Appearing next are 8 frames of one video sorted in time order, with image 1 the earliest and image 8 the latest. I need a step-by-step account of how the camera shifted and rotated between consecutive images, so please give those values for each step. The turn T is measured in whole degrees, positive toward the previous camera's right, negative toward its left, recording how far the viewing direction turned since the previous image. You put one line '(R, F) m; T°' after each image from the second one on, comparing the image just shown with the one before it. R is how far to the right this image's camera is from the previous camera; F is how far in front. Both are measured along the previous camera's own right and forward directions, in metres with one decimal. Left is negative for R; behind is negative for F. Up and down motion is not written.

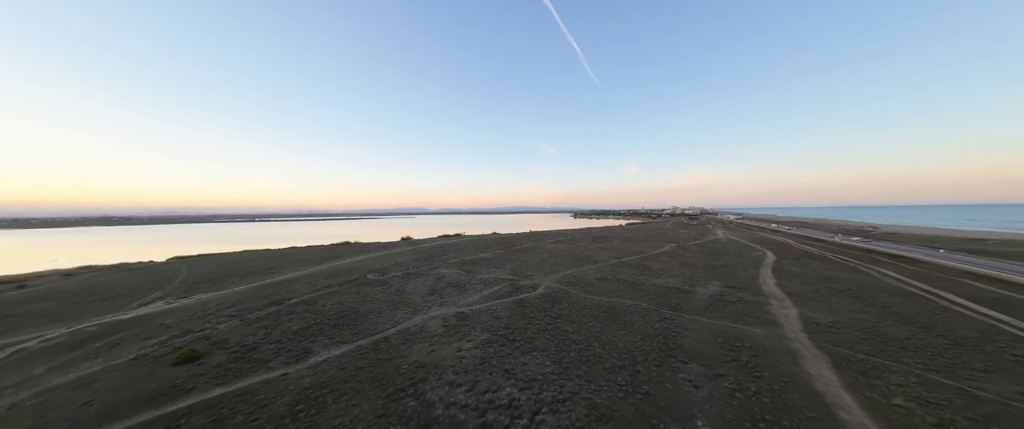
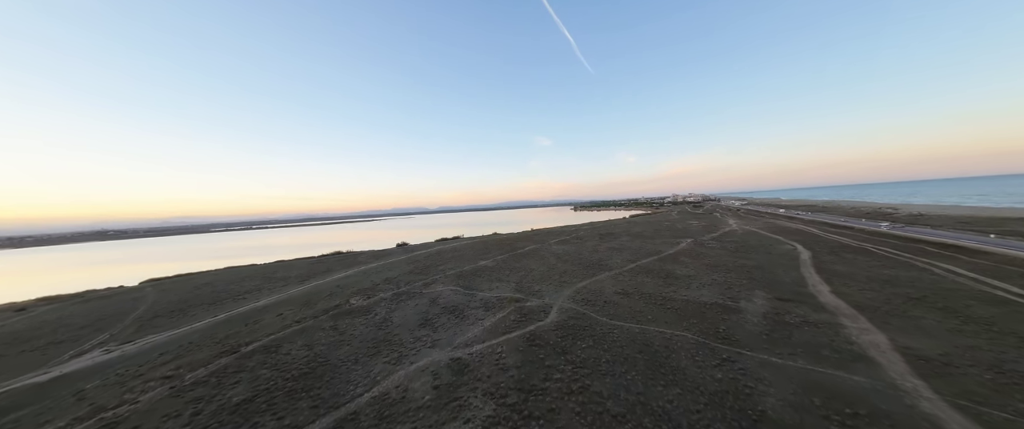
(-0.1, +1.4) m; 0°
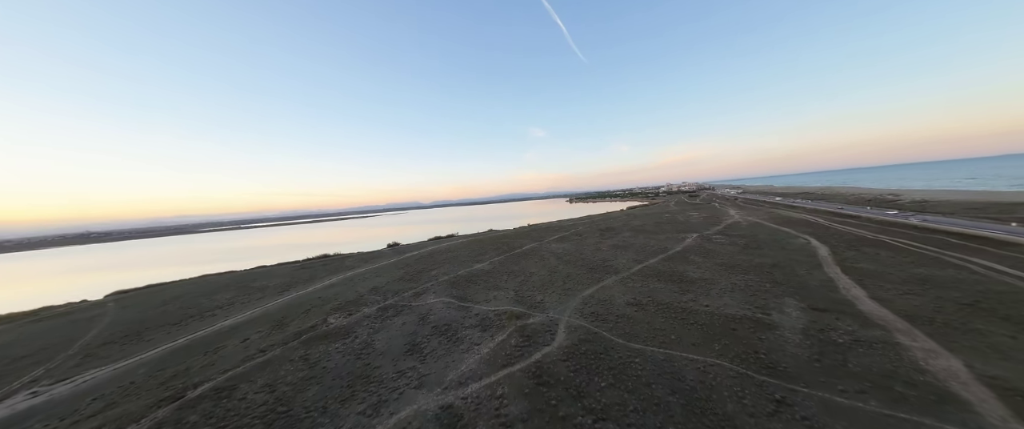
(-0.1, +1.0) m; +1°
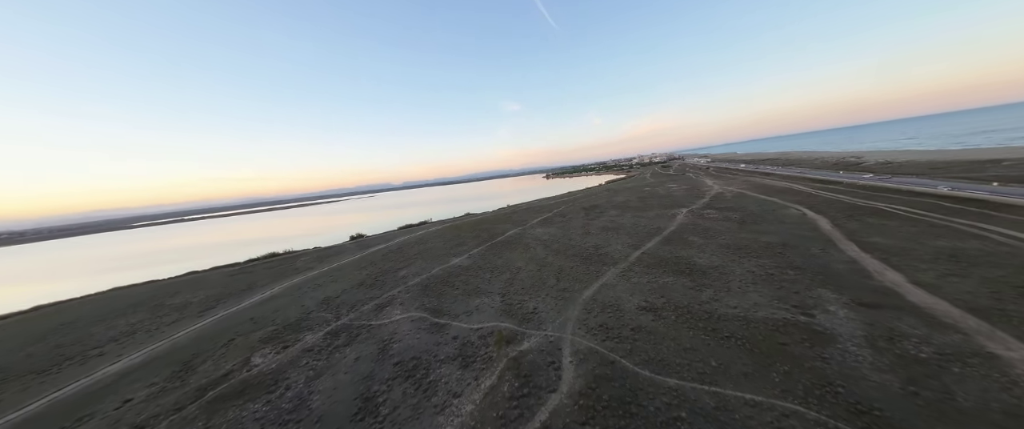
(-0.1, +1.7) m; +5°
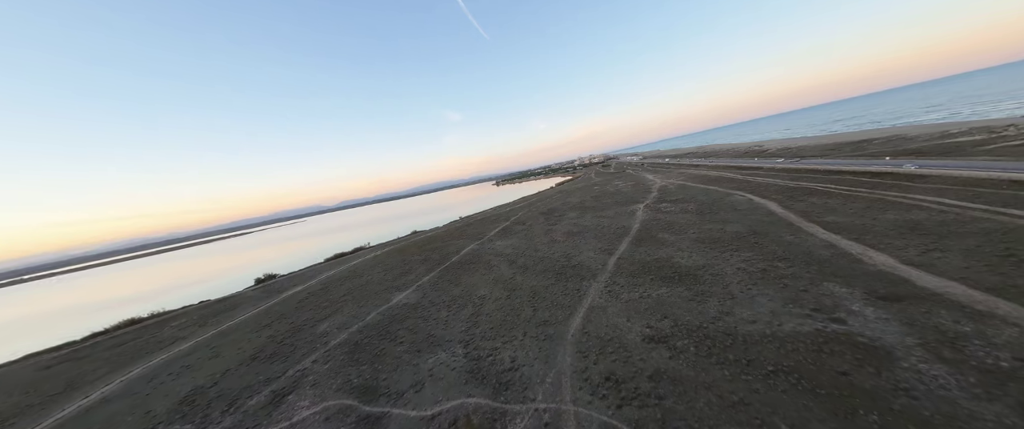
(0.0, +1.7) m; +11°
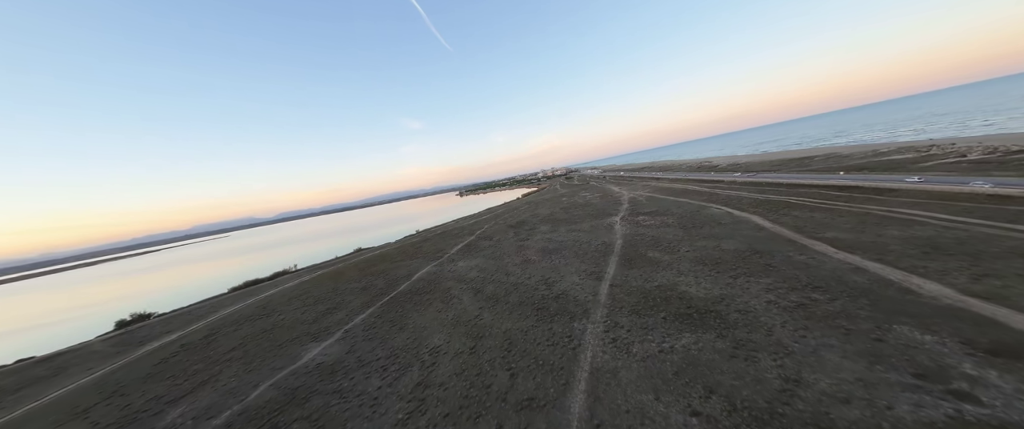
(0.0, +1.9) m; +8°
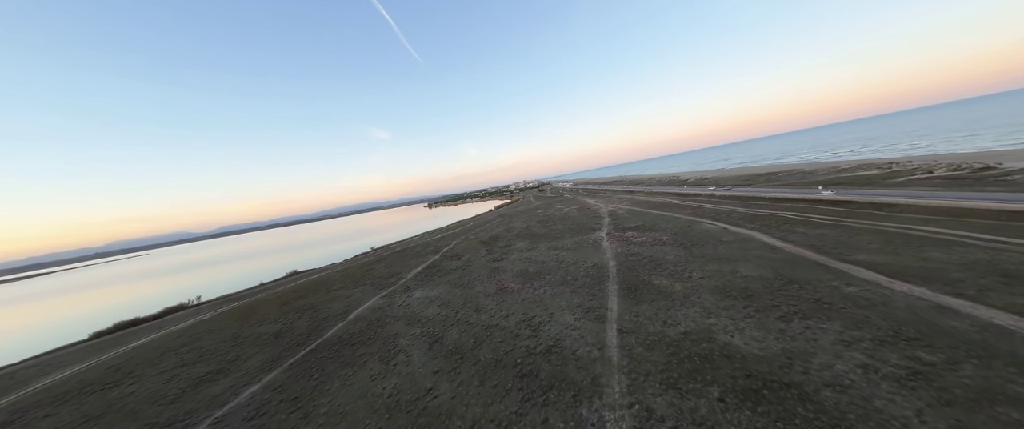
(0.0, +1.9) m; +6°
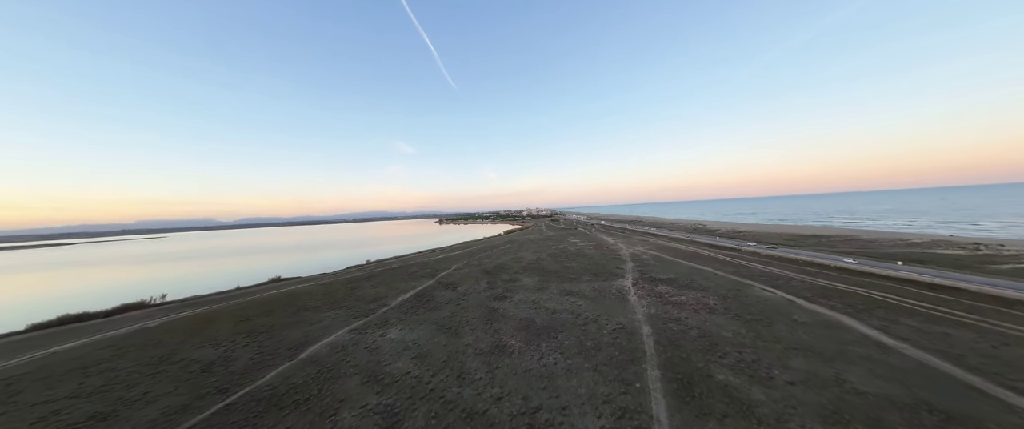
(-0.1, +1.5) m; -3°
